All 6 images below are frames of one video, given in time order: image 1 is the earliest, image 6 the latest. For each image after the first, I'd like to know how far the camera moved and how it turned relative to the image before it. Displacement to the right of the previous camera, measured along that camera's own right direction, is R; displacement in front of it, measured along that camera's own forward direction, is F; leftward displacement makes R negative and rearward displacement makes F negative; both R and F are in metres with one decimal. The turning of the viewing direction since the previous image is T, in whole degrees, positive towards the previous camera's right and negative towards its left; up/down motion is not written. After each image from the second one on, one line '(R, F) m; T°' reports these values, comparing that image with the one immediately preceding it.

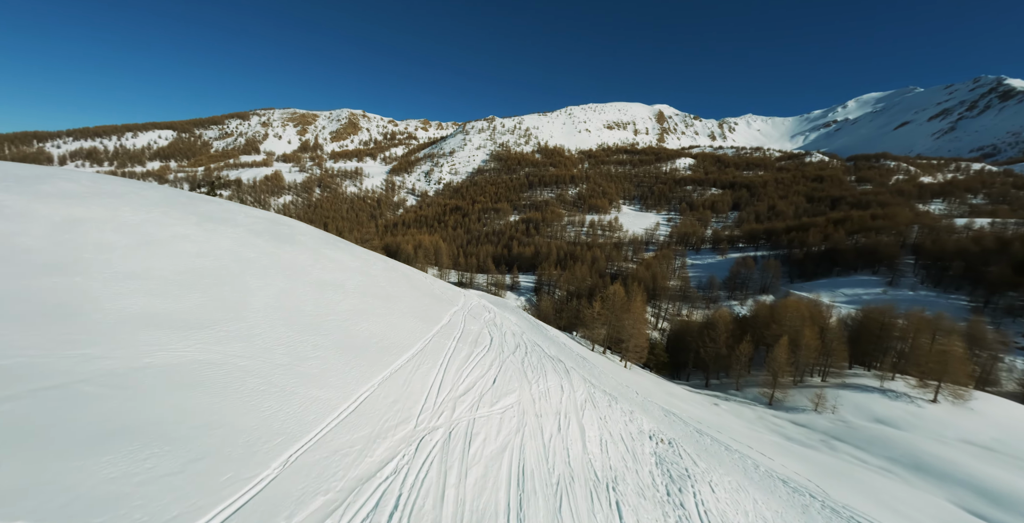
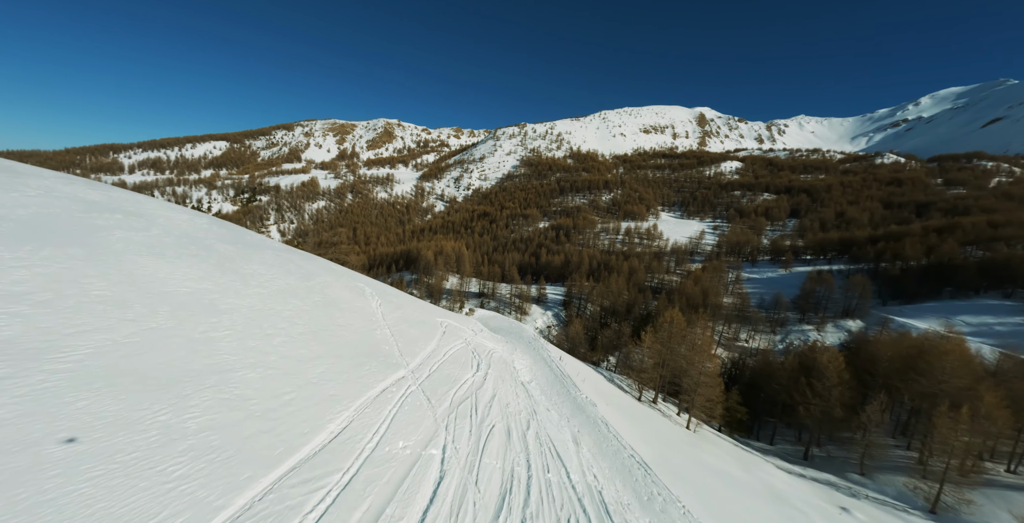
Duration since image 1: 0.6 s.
(+0.9, +10.5) m; -4°
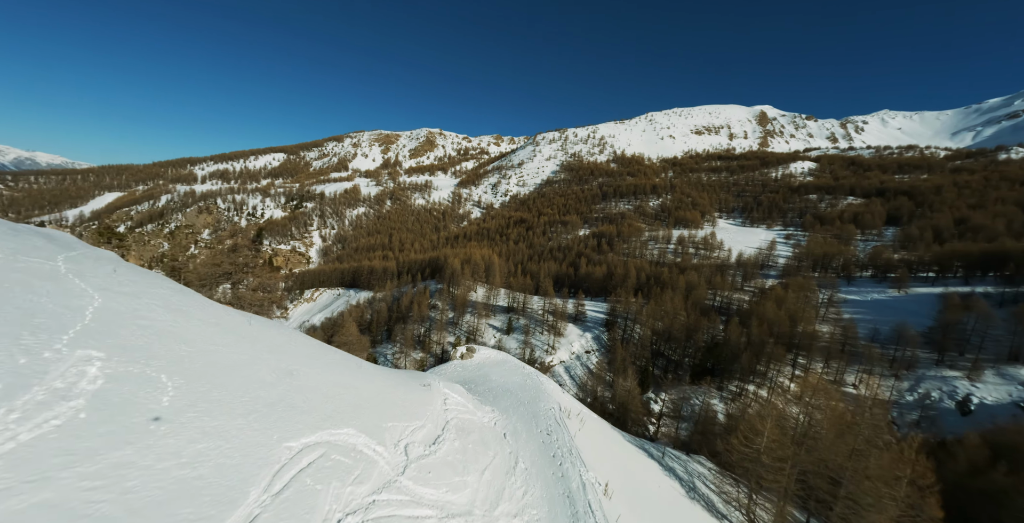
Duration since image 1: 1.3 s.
(+1.2, +12.7) m; -6°
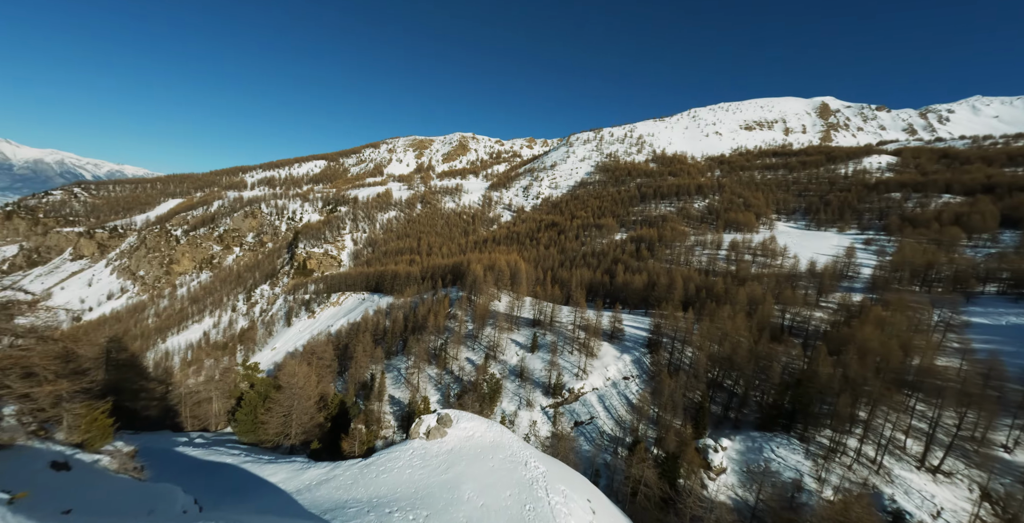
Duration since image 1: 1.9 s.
(+1.3, +10.6) m; -5°
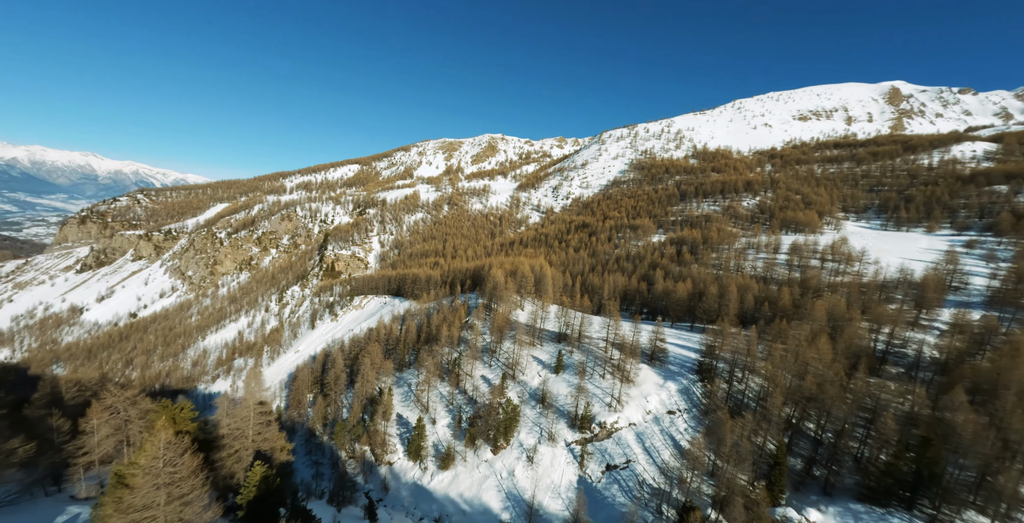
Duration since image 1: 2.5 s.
(+1.5, +10.3) m; -4°
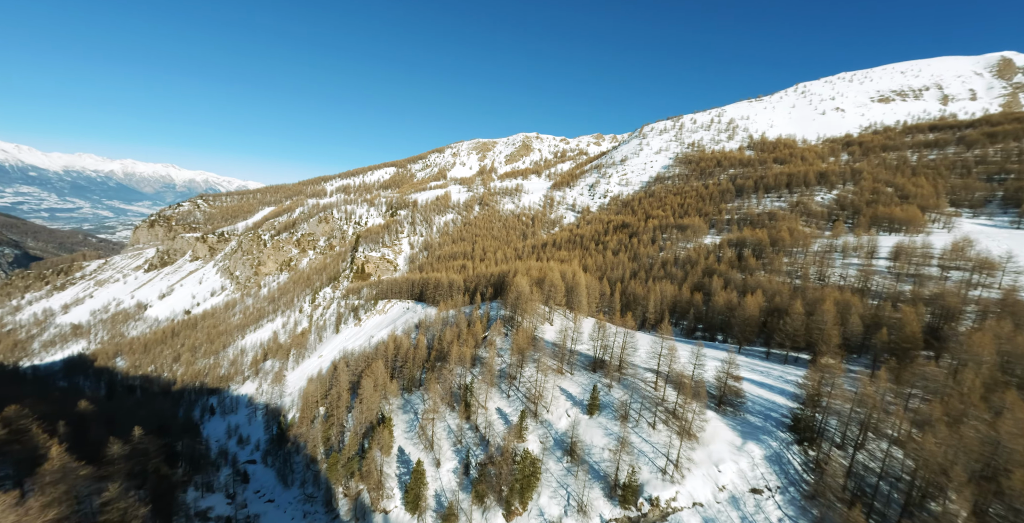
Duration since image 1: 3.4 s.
(+1.8, +13.5) m; -5°
